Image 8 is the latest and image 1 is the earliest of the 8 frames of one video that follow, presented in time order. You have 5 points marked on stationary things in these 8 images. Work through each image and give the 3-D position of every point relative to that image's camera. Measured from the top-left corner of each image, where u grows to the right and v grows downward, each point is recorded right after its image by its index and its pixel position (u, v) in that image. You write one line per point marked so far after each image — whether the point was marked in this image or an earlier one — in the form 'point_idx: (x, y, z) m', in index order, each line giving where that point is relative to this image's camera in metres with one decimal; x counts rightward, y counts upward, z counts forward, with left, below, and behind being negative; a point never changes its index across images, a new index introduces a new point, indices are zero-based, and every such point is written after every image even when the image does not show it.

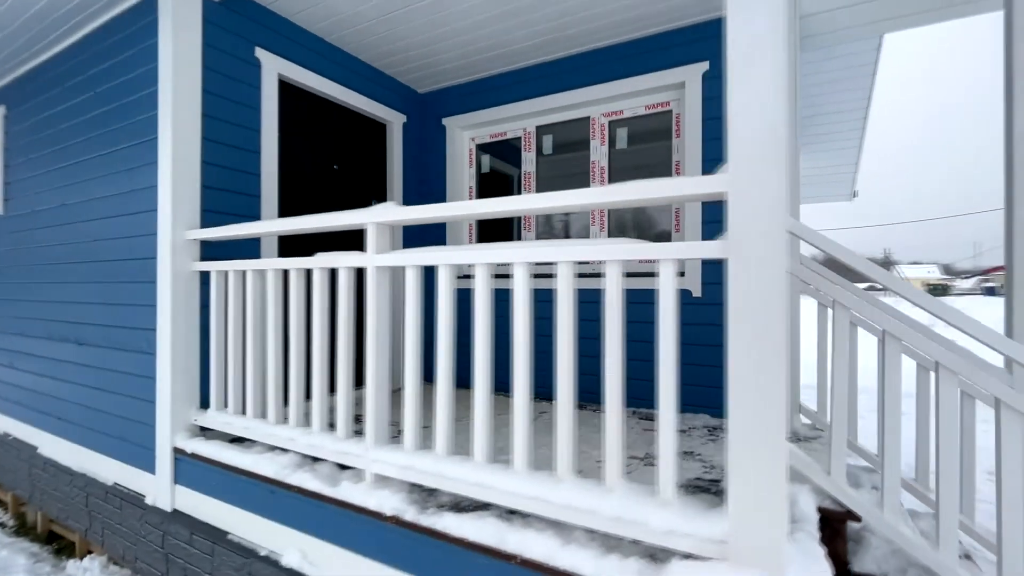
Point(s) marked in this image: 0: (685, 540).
0: (+0.4, -0.7, +1.2) m
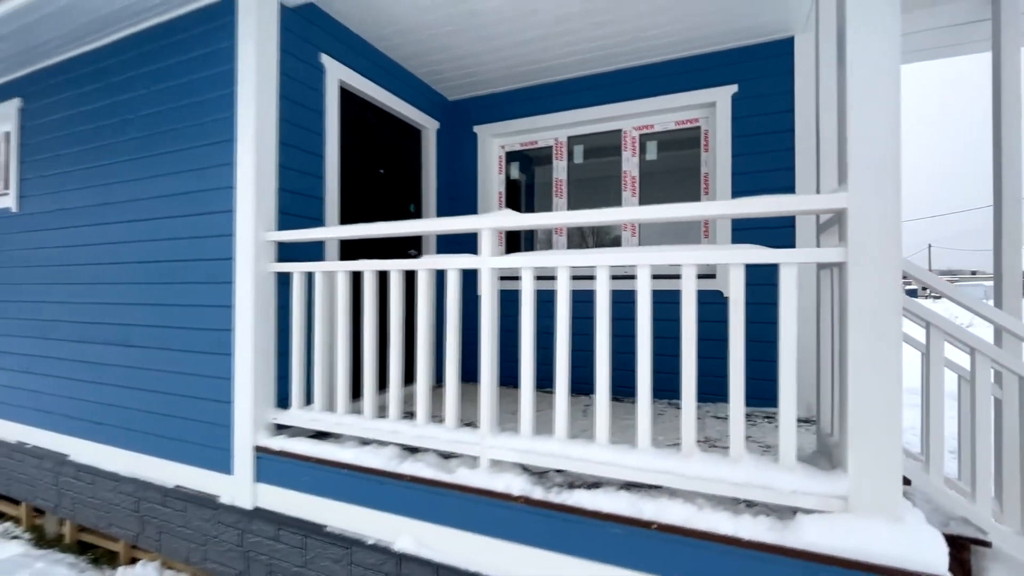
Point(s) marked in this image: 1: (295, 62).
0: (+0.9, -0.7, +1.5) m
1: (-1.2, +1.3, +2.6) m
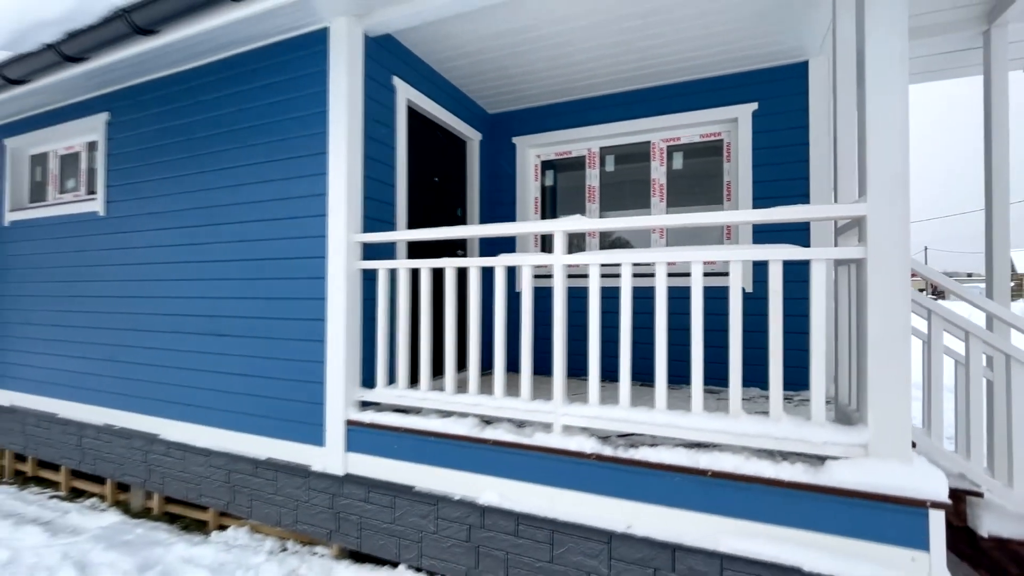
0: (+1.3, -0.6, +1.9) m
1: (-0.9, +1.3, +3.0) m
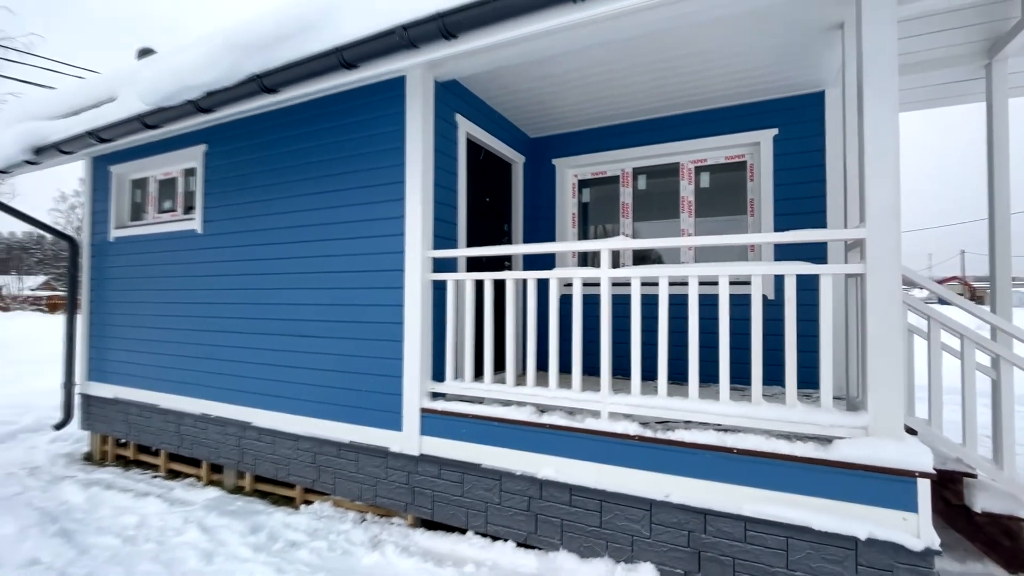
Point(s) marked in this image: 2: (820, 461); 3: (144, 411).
0: (+1.6, -0.7, +2.2) m
1: (-0.5, +1.2, +3.5) m
2: (+1.4, -0.8, +2.2) m
3: (-3.7, -1.2, +4.8) m
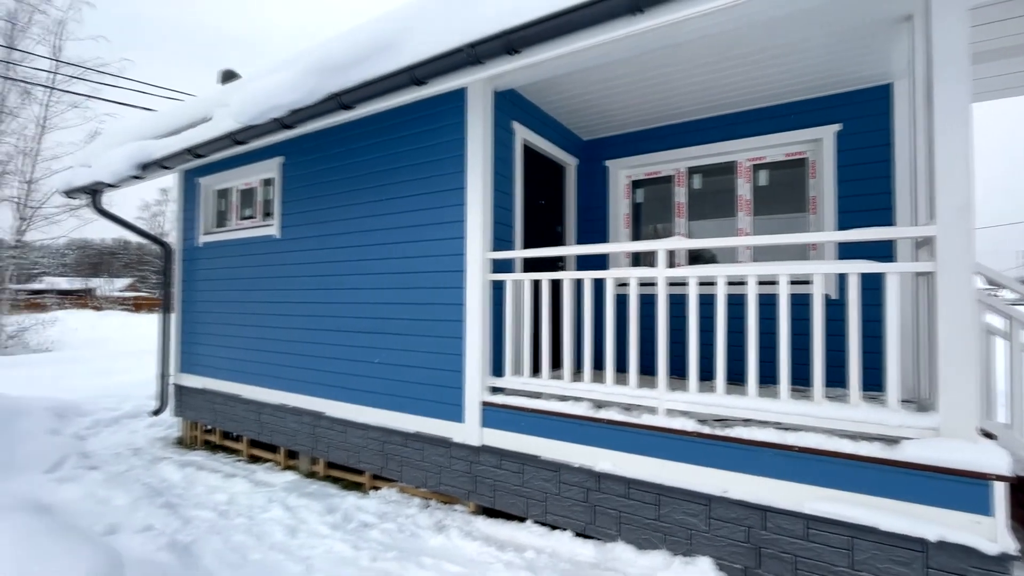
0: (+1.9, -0.7, +2.2) m
1: (-0.1, +1.2, +3.7) m
2: (+1.7, -0.8, +2.2) m
3: (-3.1, -1.2, +5.2) m
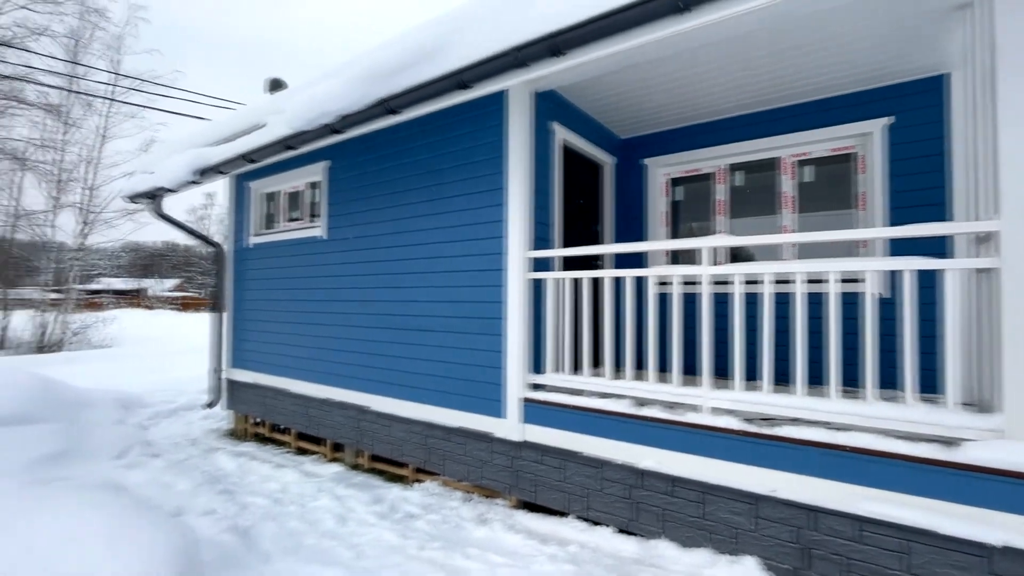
0: (+2.1, -0.6, +2.1) m
1: (+0.2, +1.2, +3.7) m
2: (+2.0, -0.8, +2.1) m
3: (-2.7, -1.2, +5.5) m
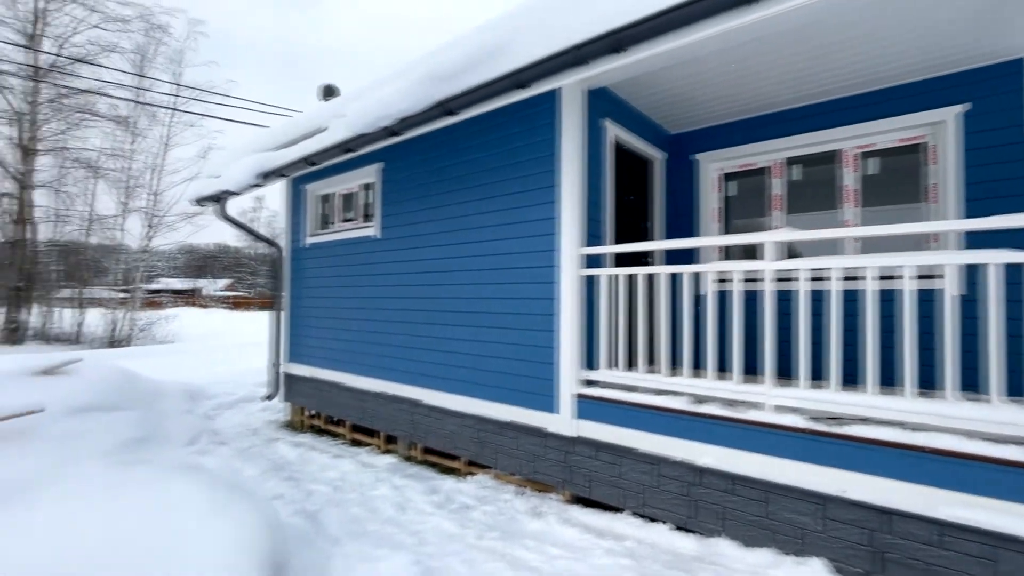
0: (+2.4, -0.6, +2.0) m
1: (+0.6, +1.3, +3.7) m
2: (+2.2, -0.8, +2.0) m
3: (-2.1, -1.2, +5.7) m
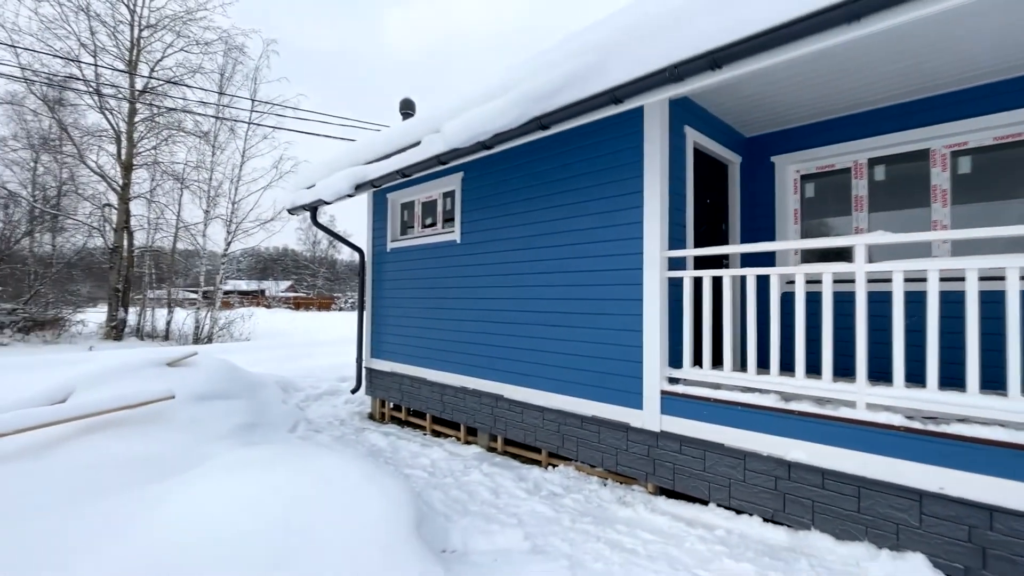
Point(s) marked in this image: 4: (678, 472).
0: (+2.9, -0.6, +2.0) m
1: (+1.3, +1.3, +3.9) m
2: (+2.8, -0.8, +2.1) m
3: (-1.2, -1.2, +6.1) m
4: (+1.2, -1.4, +3.6) m
